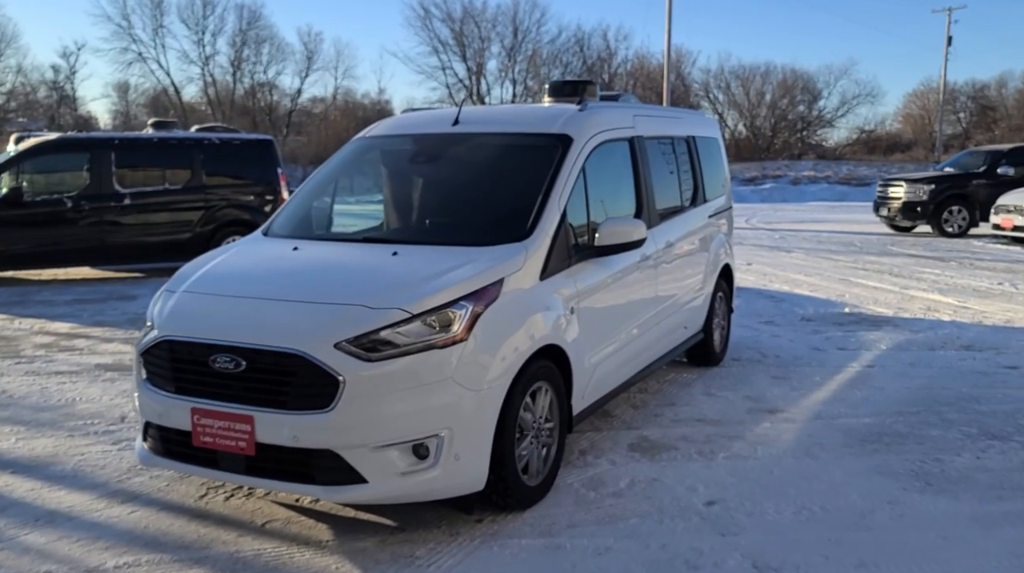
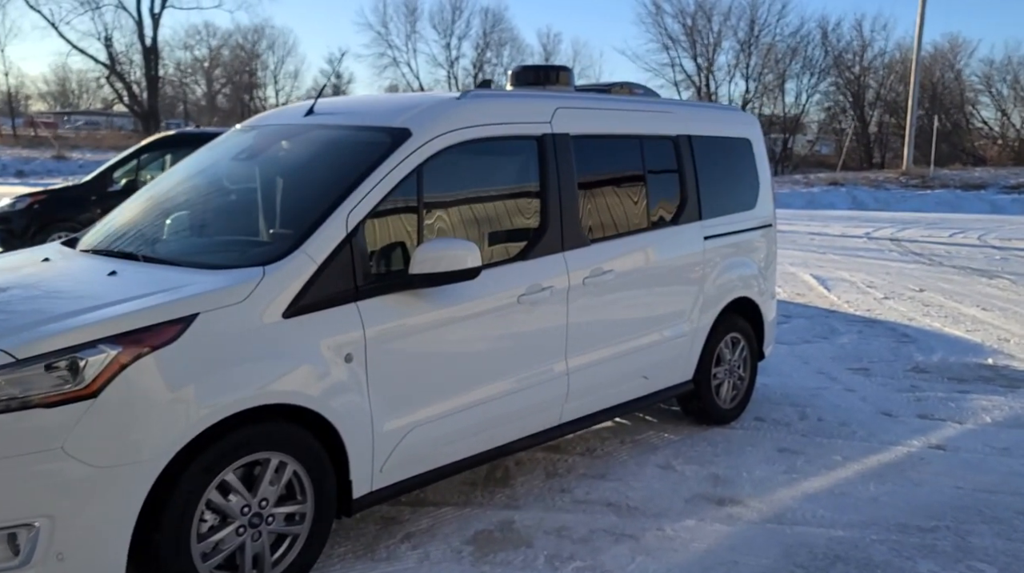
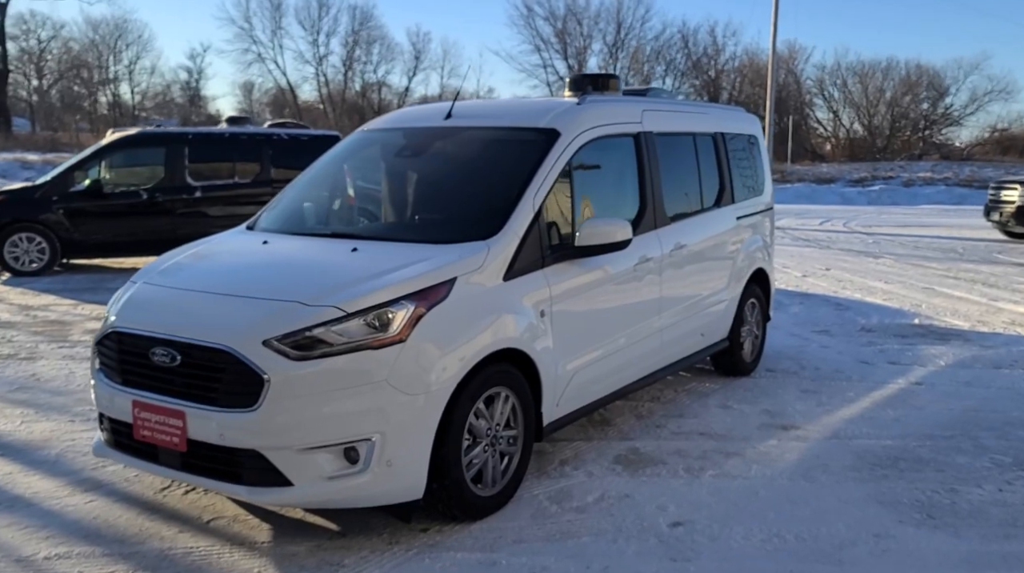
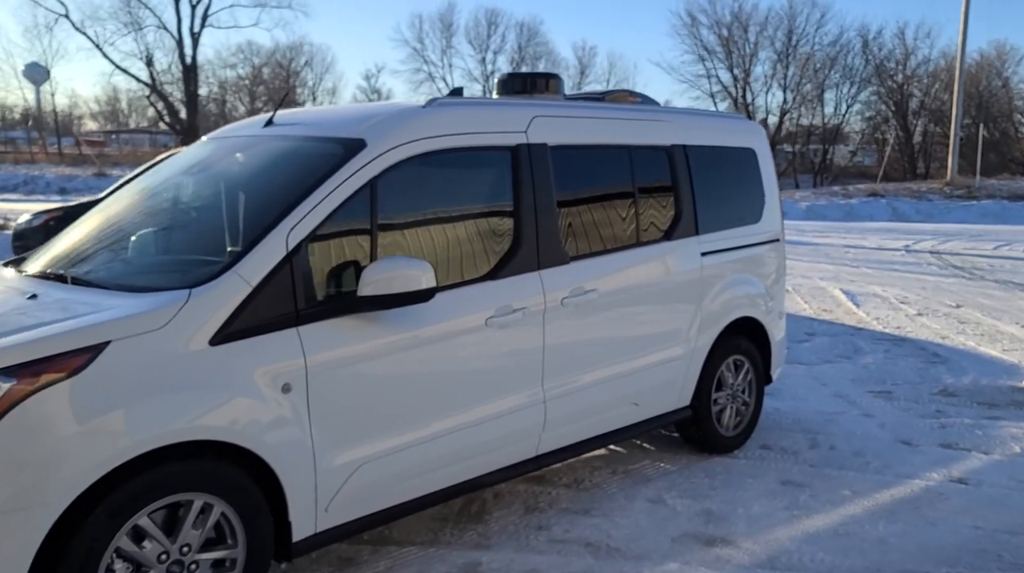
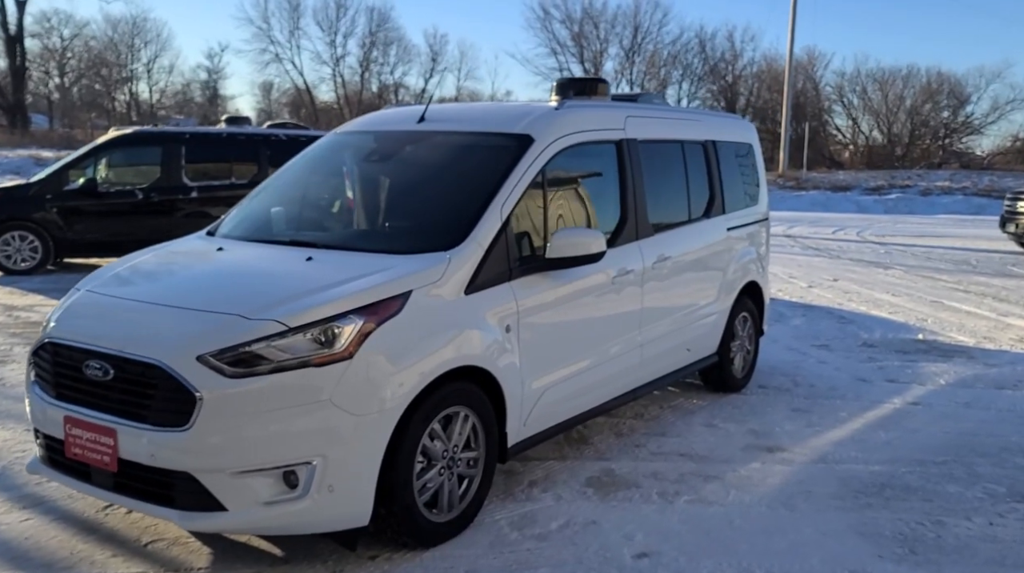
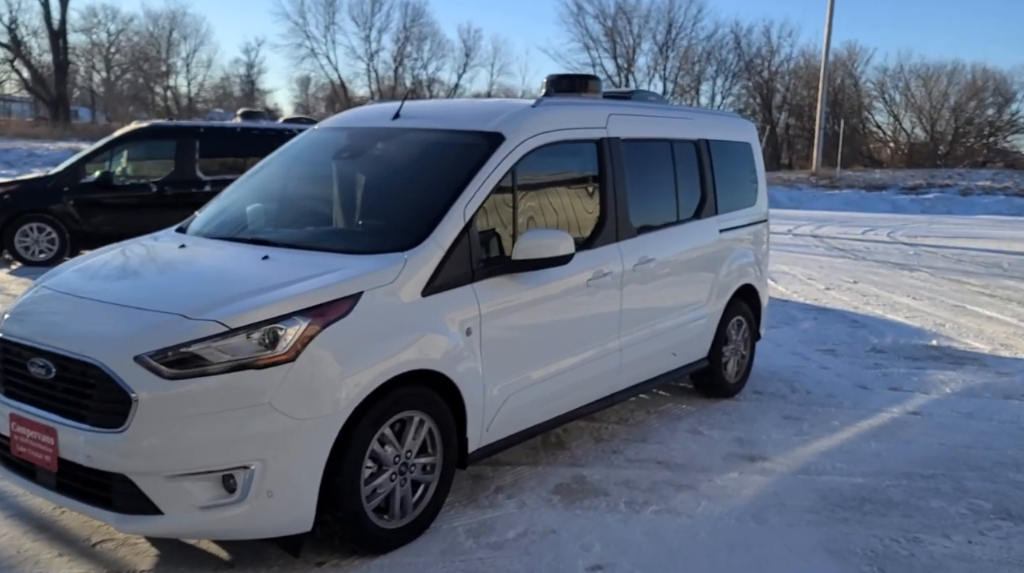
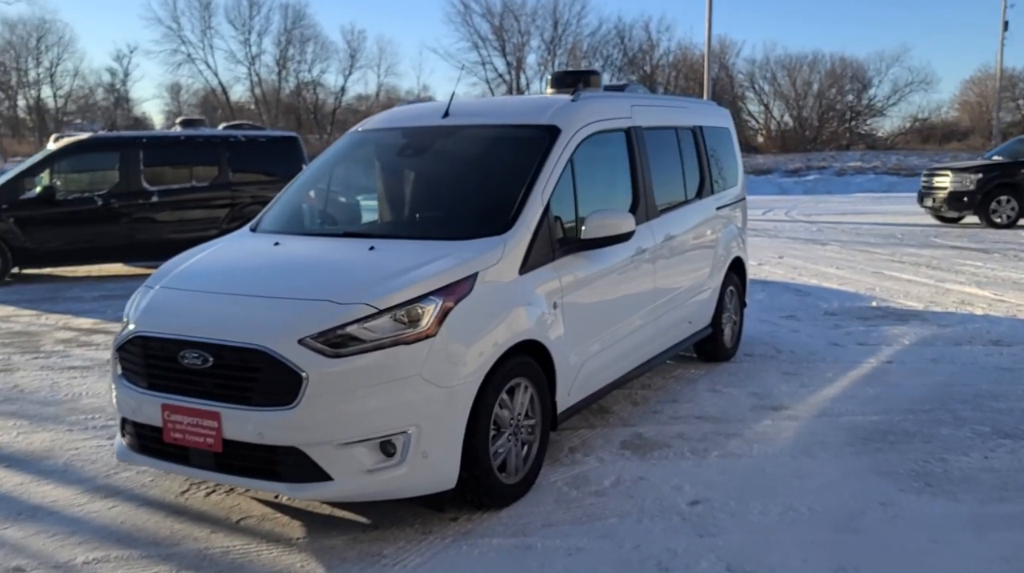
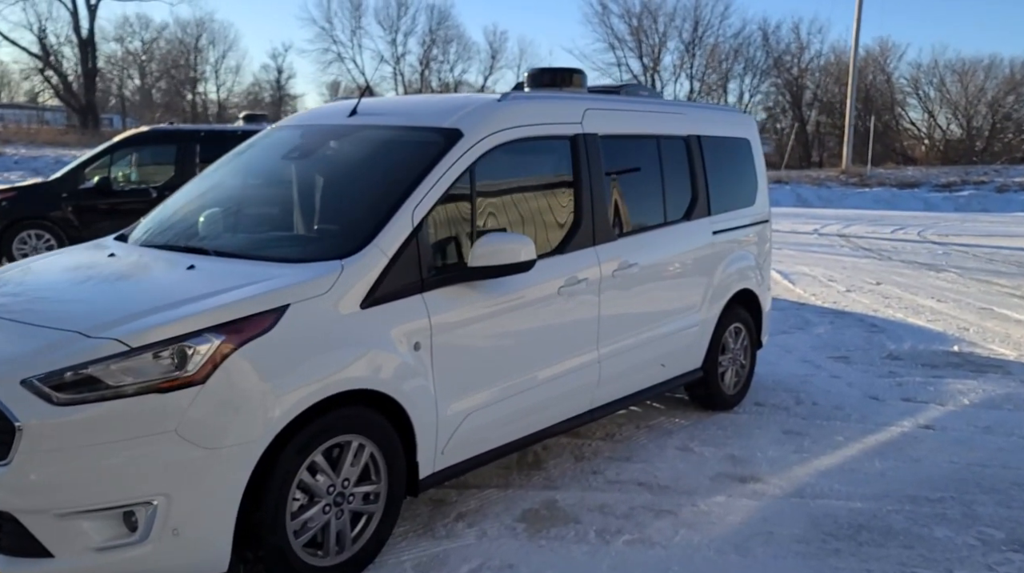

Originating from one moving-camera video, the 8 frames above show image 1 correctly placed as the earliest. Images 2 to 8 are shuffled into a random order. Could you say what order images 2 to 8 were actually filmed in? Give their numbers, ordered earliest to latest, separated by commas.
7, 3, 5, 6, 8, 2, 4
